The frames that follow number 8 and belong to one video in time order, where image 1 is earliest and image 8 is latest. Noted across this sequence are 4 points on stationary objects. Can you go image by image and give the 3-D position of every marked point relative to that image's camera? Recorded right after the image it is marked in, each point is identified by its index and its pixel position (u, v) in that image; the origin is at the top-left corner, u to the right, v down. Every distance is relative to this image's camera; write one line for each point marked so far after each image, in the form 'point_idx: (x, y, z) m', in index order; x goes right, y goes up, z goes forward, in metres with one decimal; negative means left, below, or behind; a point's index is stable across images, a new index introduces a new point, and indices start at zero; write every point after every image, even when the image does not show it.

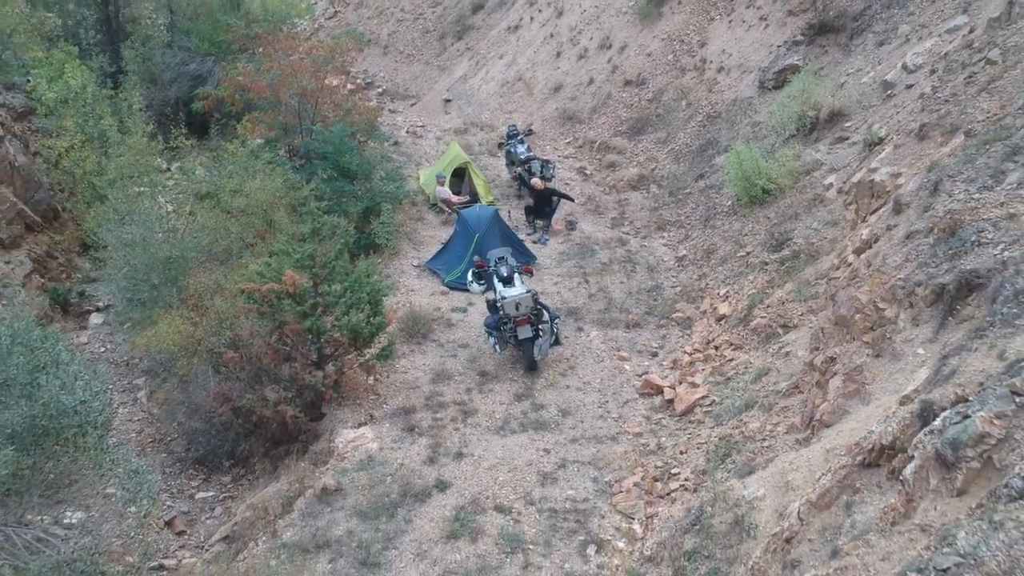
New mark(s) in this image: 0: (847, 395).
0: (+1.8, -0.6, +5.7) m
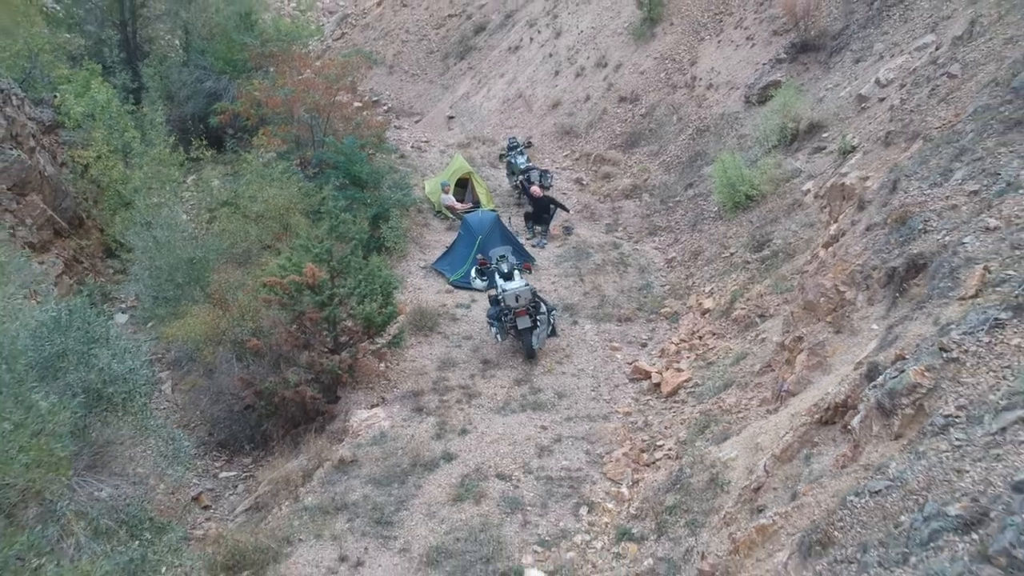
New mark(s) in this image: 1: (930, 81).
0: (+1.8, -0.5, +6.4) m
1: (+3.8, +1.9, +9.3) m
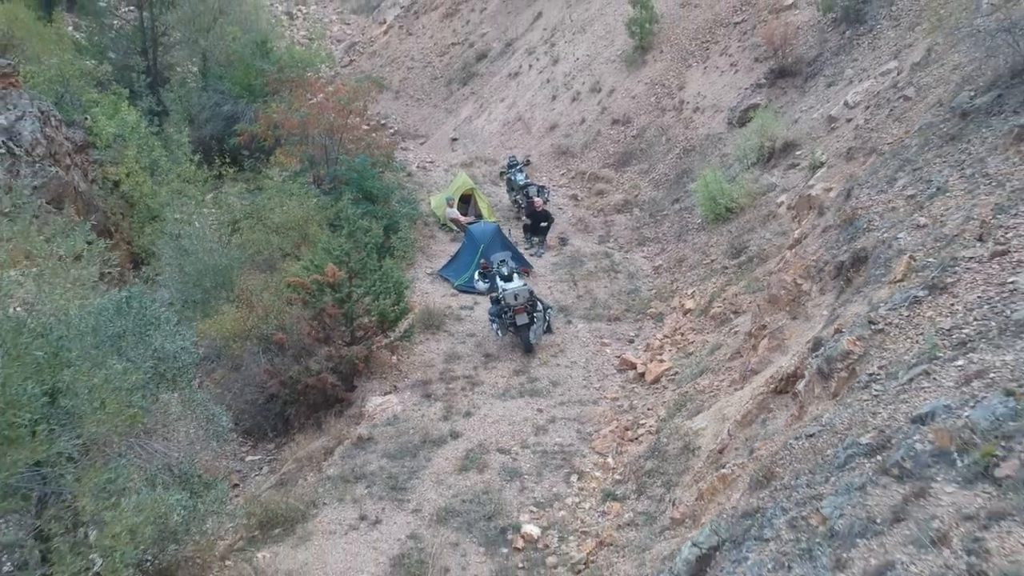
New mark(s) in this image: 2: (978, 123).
0: (+1.8, -0.4, +7.3) m
1: (+3.8, +1.9, +10.3) m
2: (+3.4, +1.2, +7.6) m
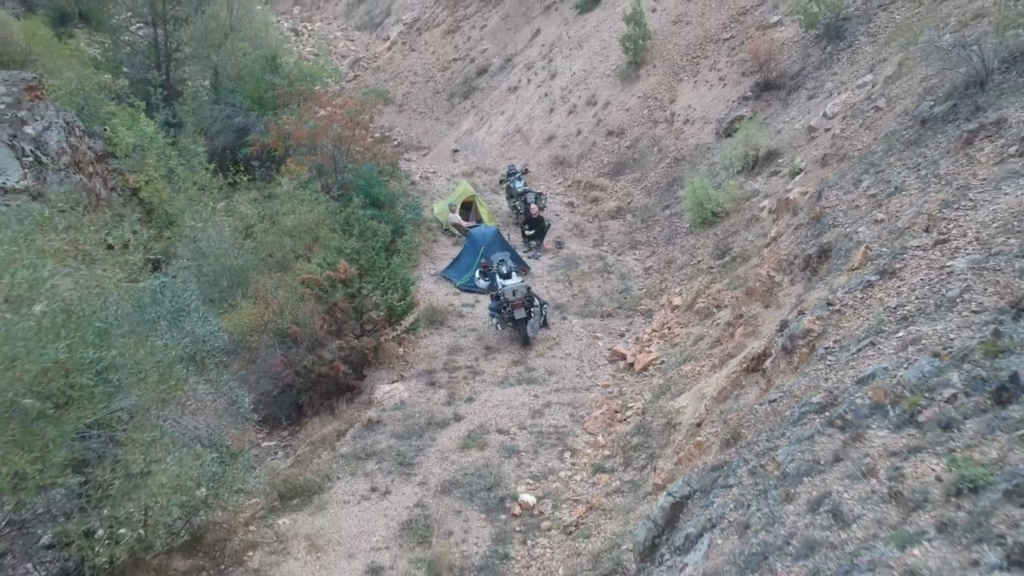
0: (+1.8, -0.4, +8.0) m
1: (+3.8, +1.9, +11.0) m
2: (+3.4, +1.3, +8.3) m
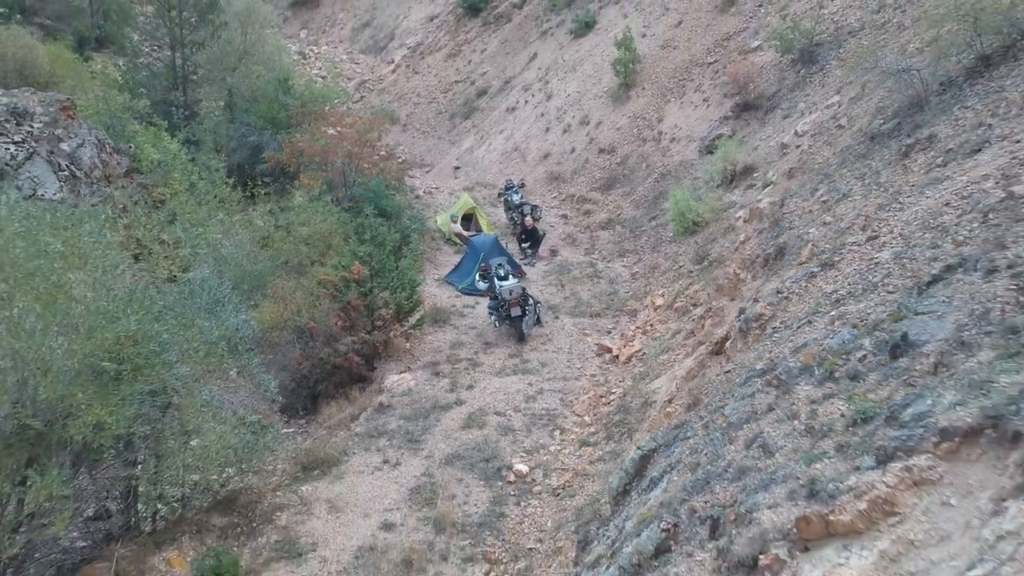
0: (+1.8, -0.3, +9.1) m
1: (+3.7, +1.9, +12.2) m
2: (+3.4, +1.3, +9.4) m
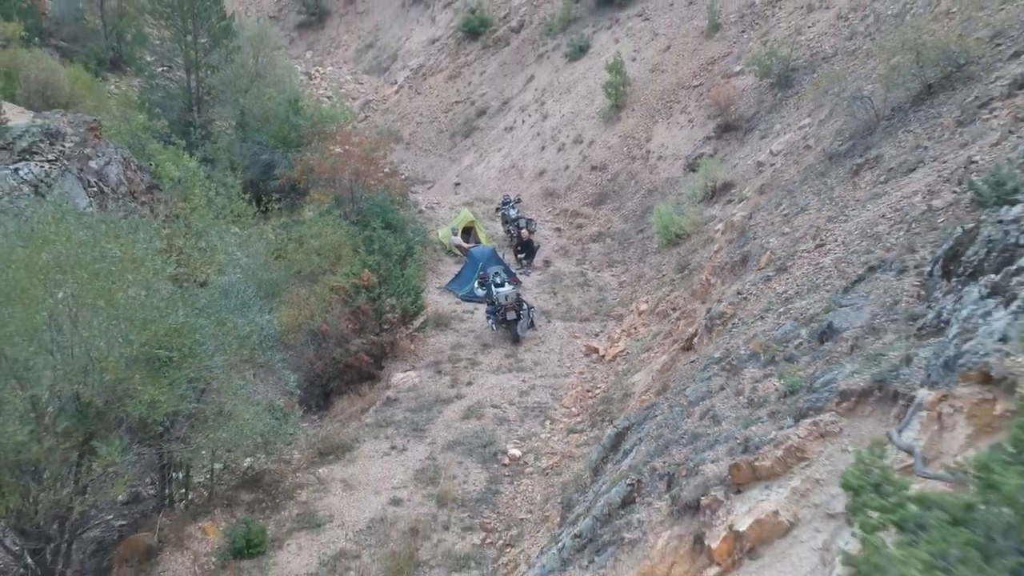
0: (+1.7, -0.3, +10.2) m
1: (+3.7, +1.8, +13.3) m
2: (+3.3, +1.3, +10.5) m
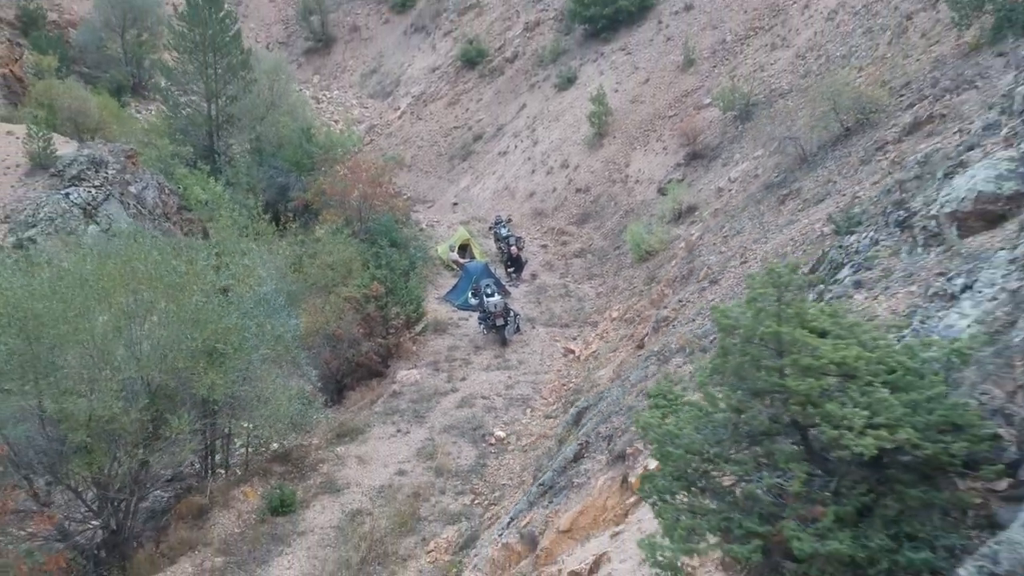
0: (+1.6, -0.5, +12.2) m
1: (+3.5, +1.6, +15.3) m
2: (+3.2, +1.2, +12.6) m
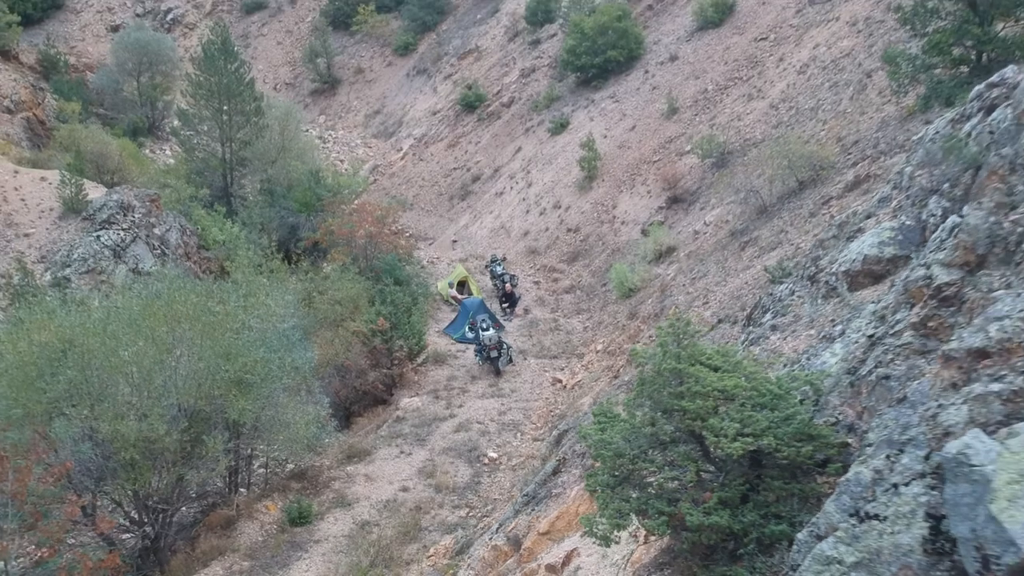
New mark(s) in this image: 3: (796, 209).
0: (+1.5, -0.9, +13.7) m
1: (+3.4, +1.1, +16.8) m
2: (+3.1, +0.7, +14.1) m
3: (+3.6, +1.0, +13.1) m
